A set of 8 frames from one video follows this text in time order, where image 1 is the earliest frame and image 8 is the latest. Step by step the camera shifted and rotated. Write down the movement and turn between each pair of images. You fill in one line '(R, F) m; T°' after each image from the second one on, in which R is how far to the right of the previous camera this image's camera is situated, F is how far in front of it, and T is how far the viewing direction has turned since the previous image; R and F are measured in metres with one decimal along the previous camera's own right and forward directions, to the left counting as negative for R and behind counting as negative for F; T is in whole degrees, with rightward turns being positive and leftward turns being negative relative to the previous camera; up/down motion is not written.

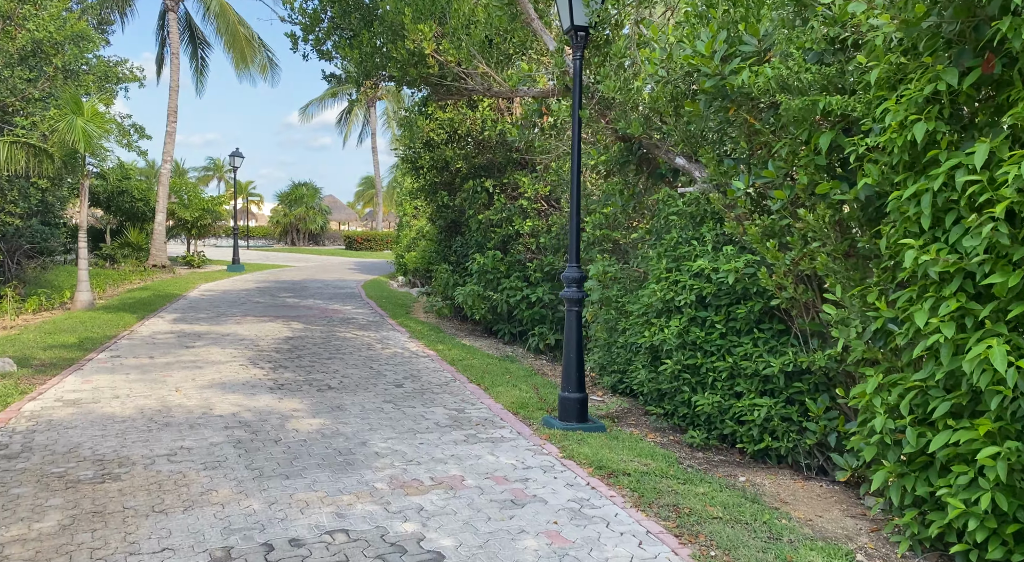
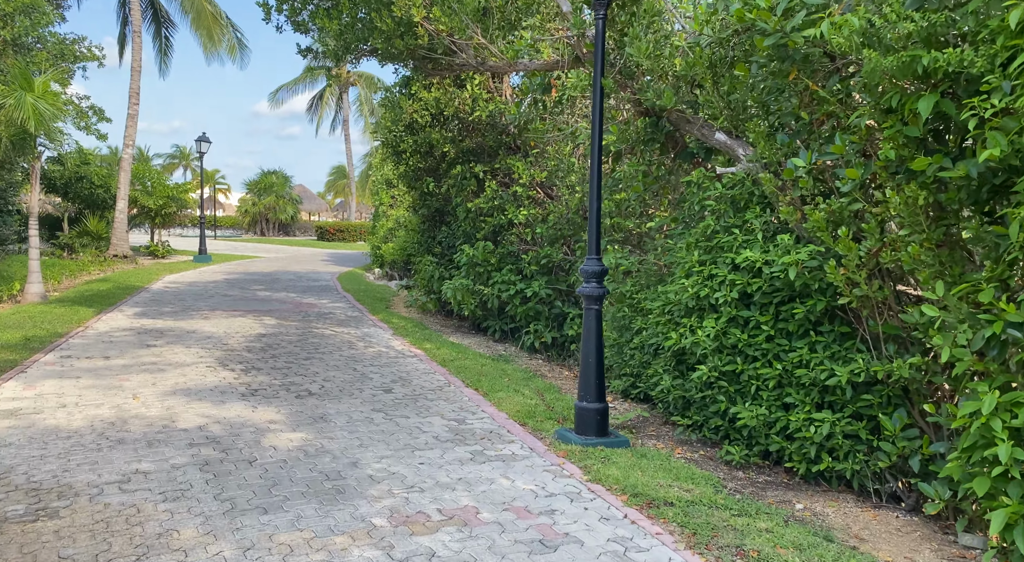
(-0.3, +0.9) m; +2°
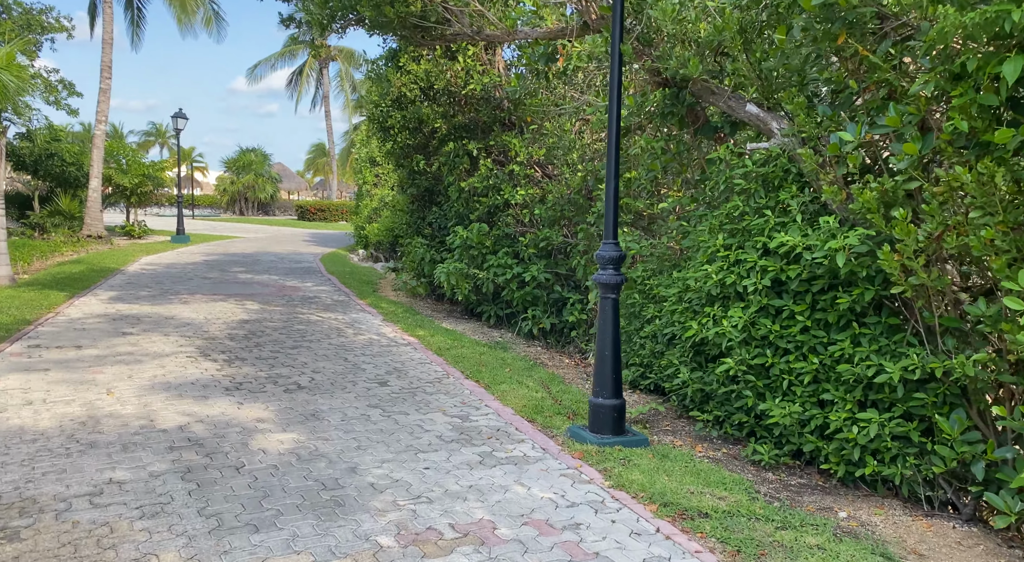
(-0.2, +0.5) m; +1°
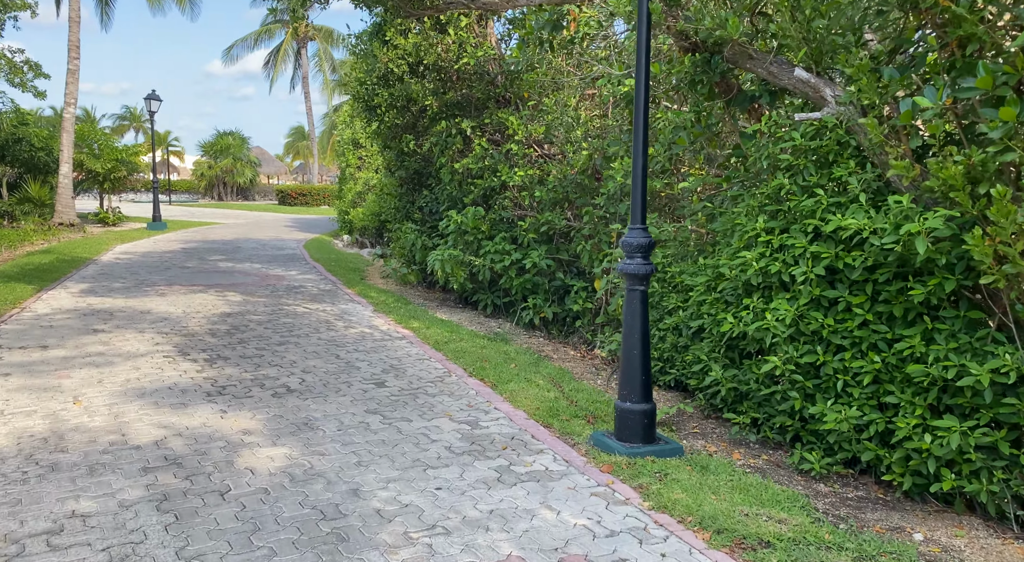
(-0.2, +0.6) m; +1°
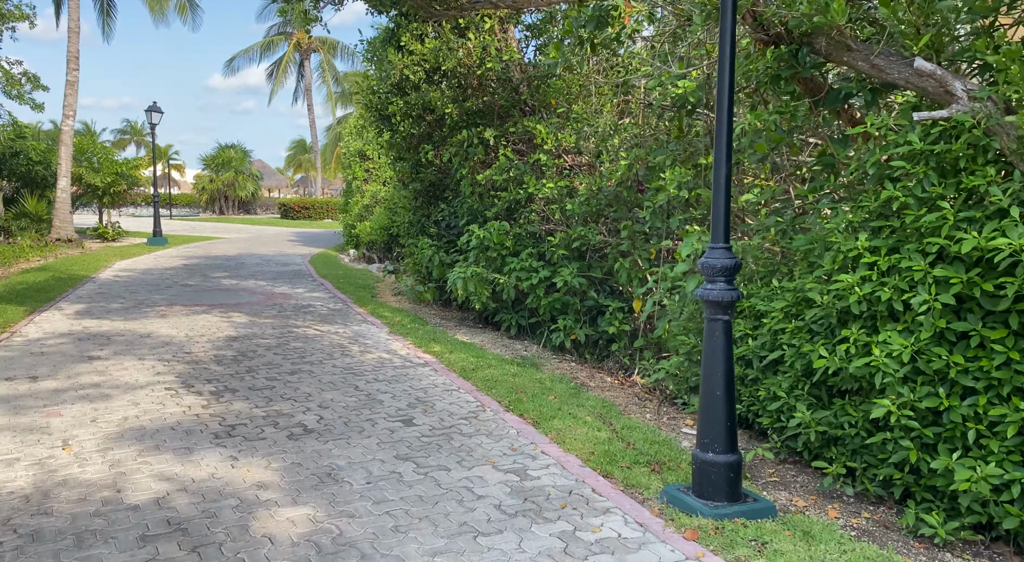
(-0.3, +0.7) m; 0°
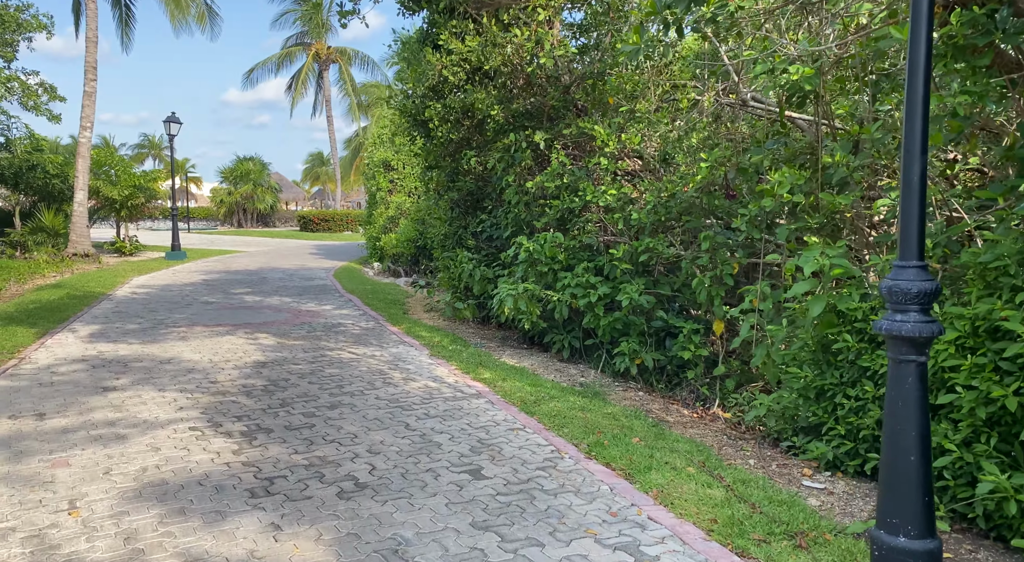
(-0.5, +1.0) m; -1°
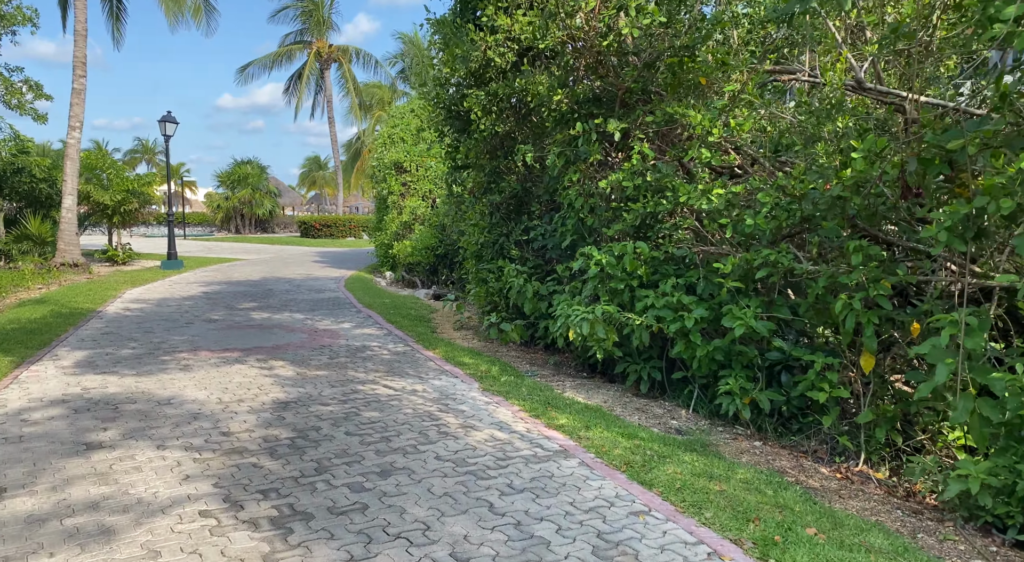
(-0.7, +1.6) m; 0°
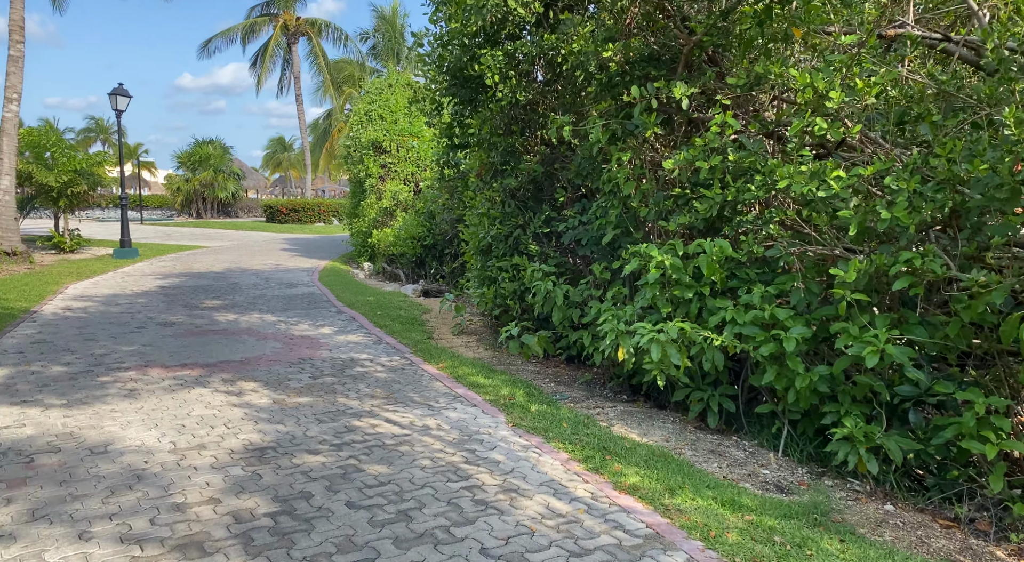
(-0.6, +1.7) m; +2°
